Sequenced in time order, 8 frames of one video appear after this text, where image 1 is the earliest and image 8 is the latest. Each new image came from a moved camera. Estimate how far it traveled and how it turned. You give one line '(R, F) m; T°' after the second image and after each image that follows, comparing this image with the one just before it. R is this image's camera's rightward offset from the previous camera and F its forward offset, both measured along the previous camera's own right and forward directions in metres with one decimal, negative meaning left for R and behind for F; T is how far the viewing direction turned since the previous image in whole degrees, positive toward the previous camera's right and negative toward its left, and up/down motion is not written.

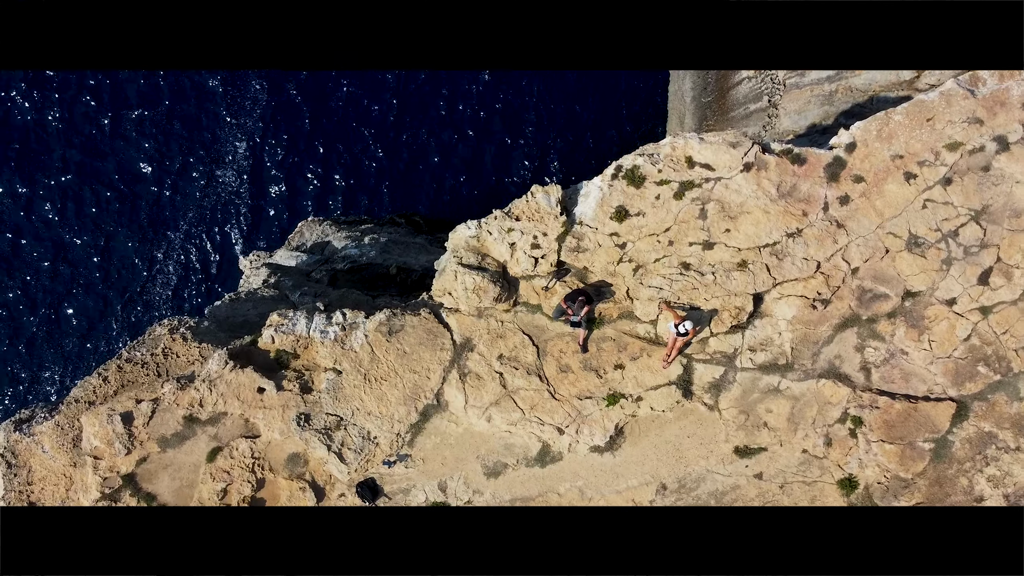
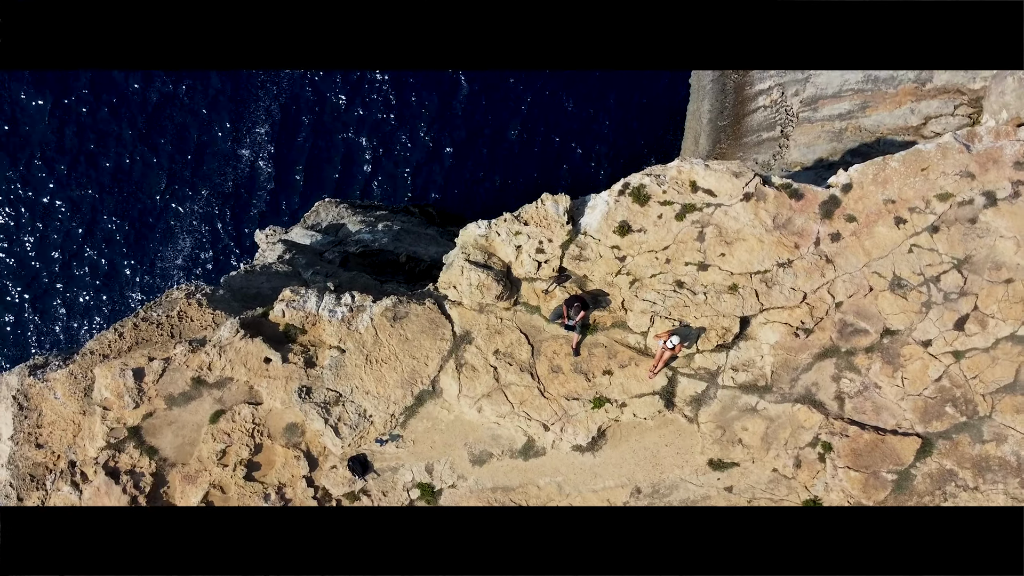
(0.0, -0.8) m; 0°
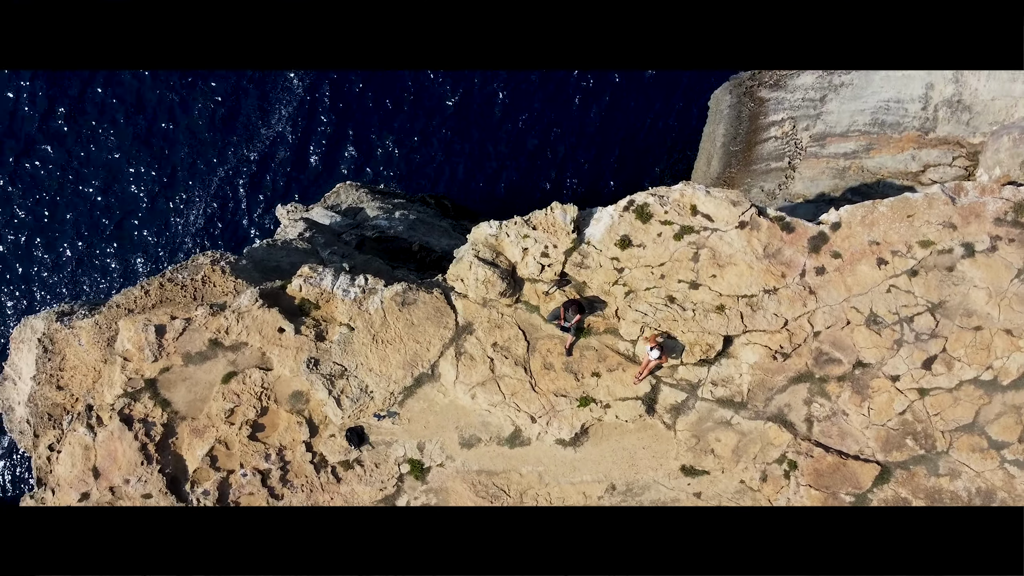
(0.0, -1.1) m; 0°
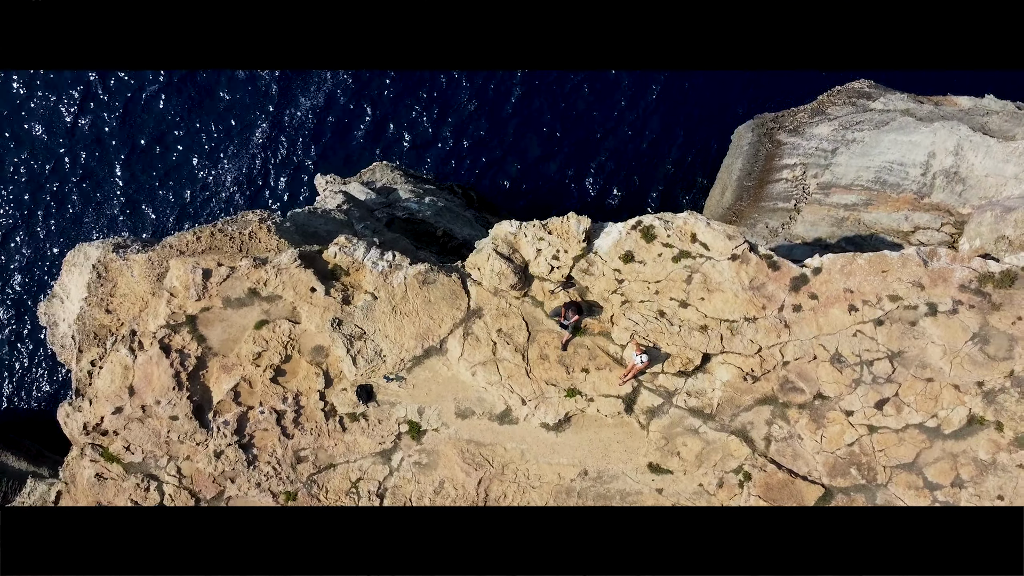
(-0.2, -1.9) m; 0°
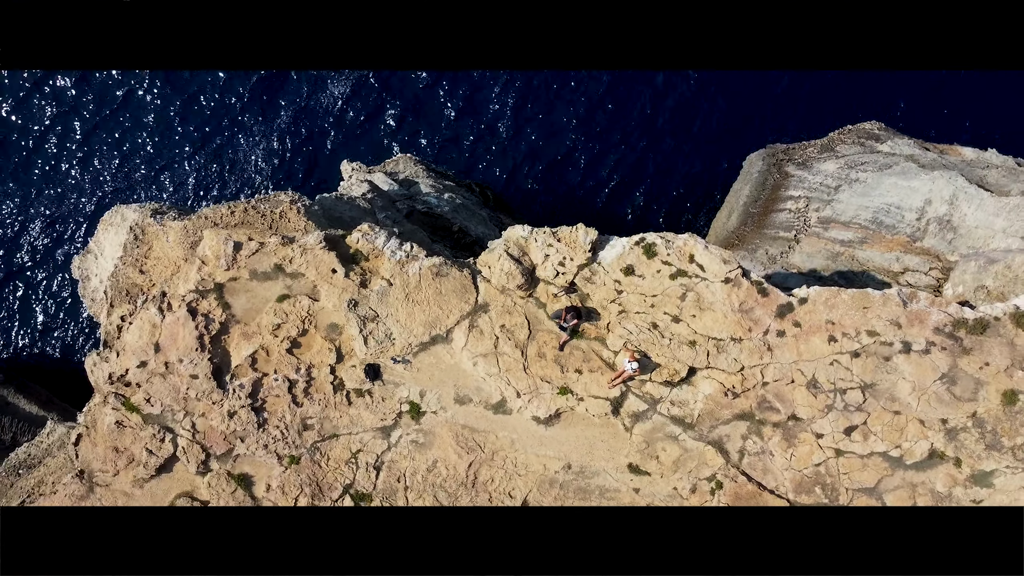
(-0.1, -1.4) m; 0°
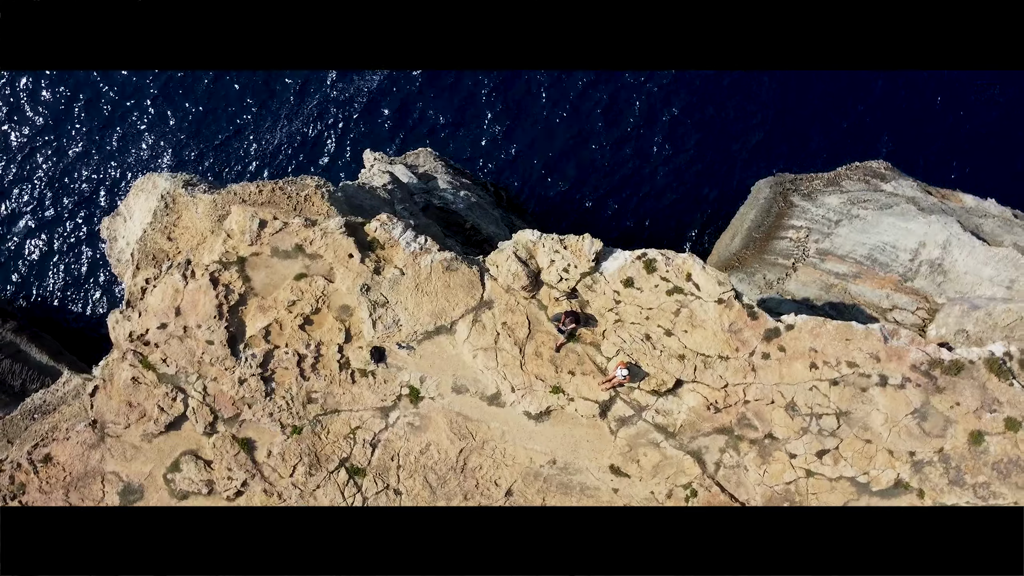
(-0.1, -1.1) m; 0°
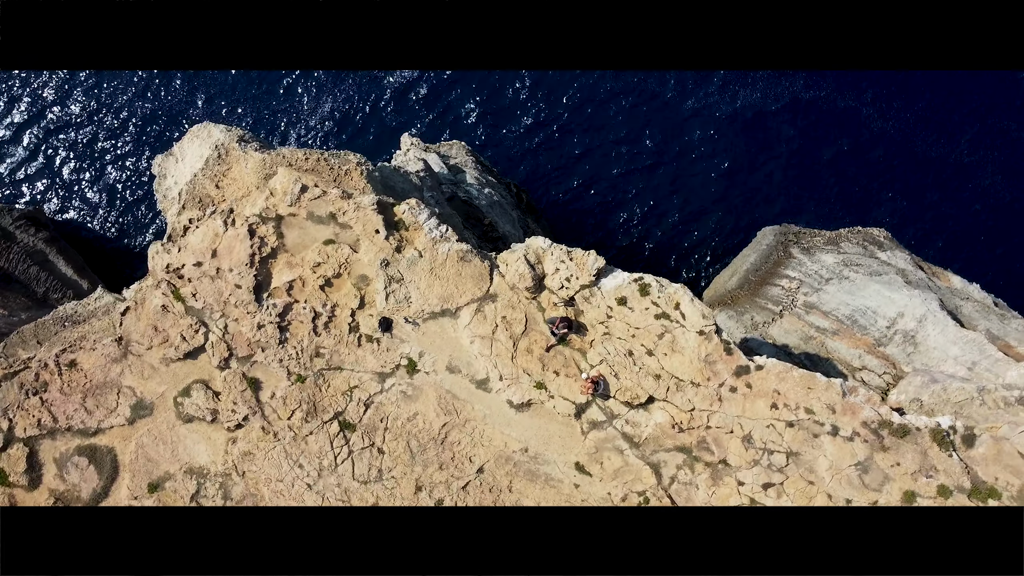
(0.0, -2.0) m; 0°
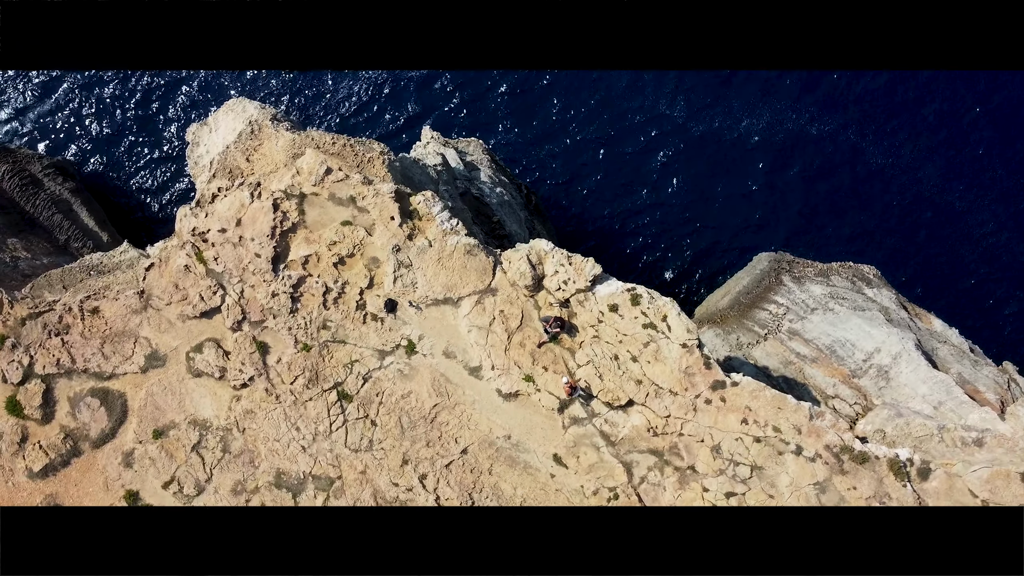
(+0.1, -1.5) m; 0°
